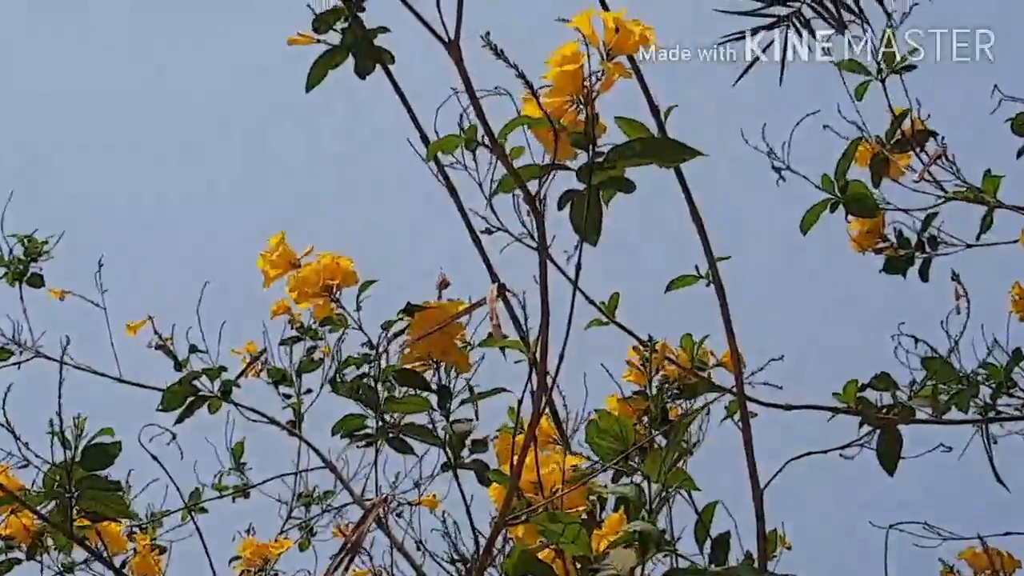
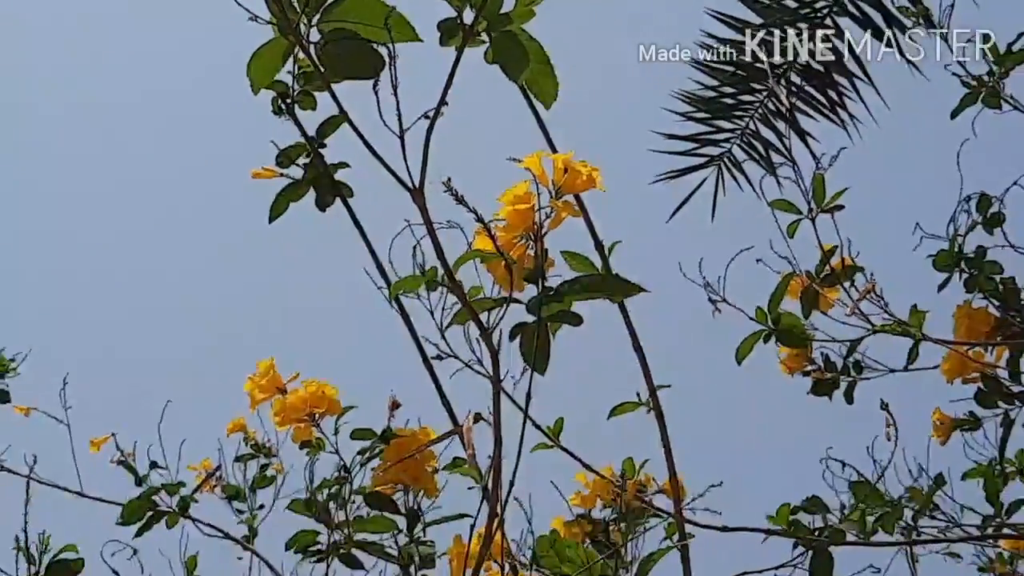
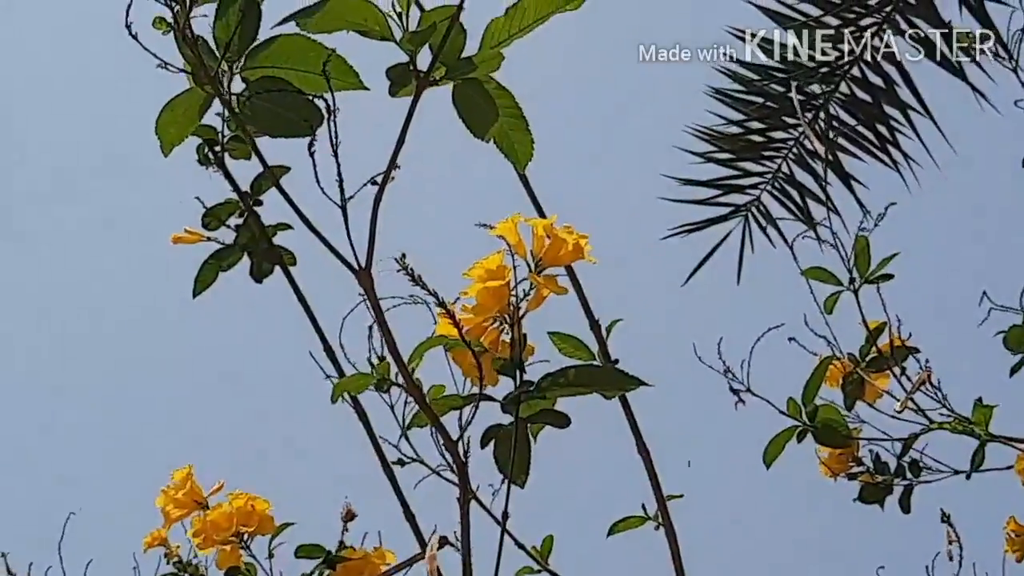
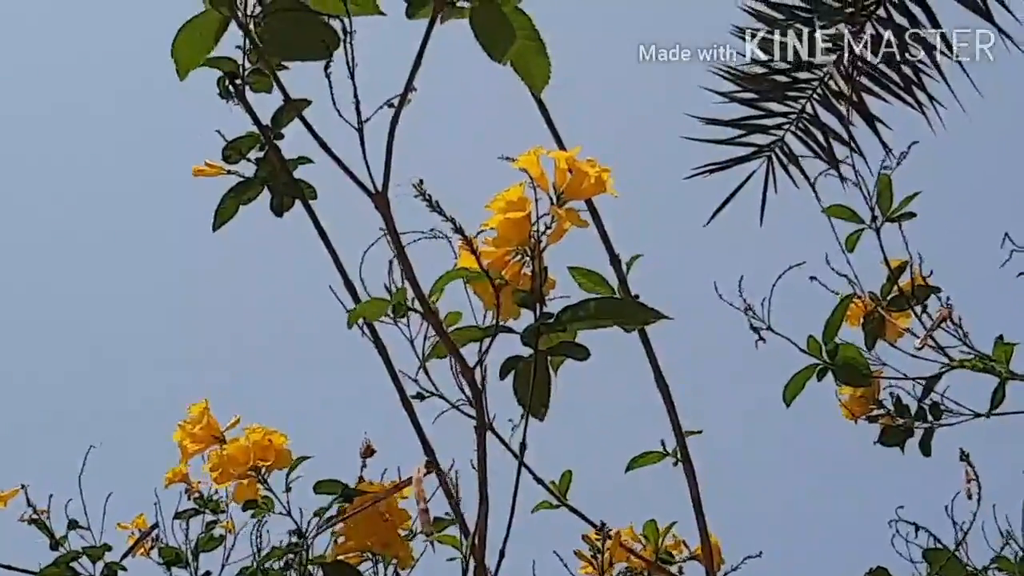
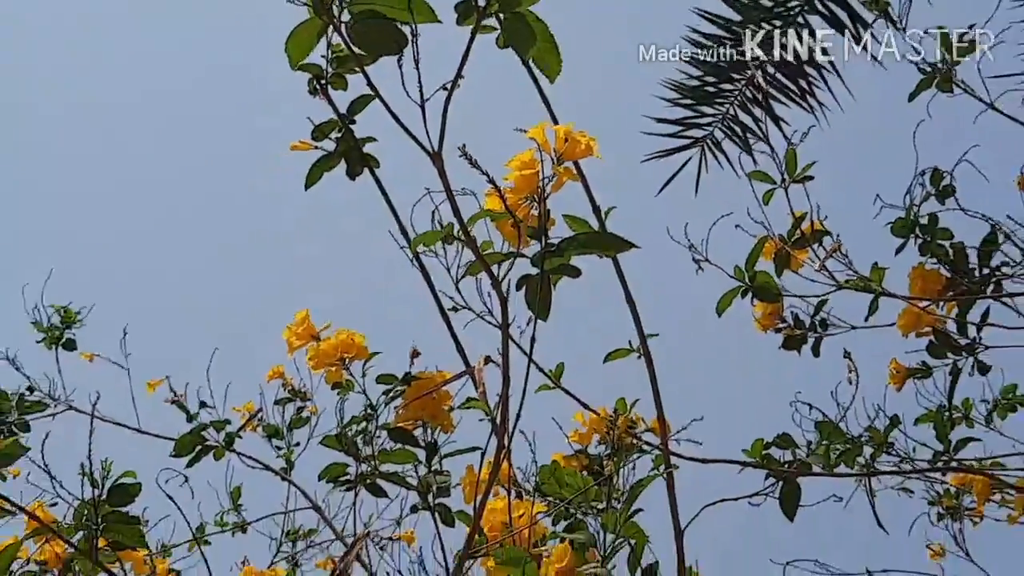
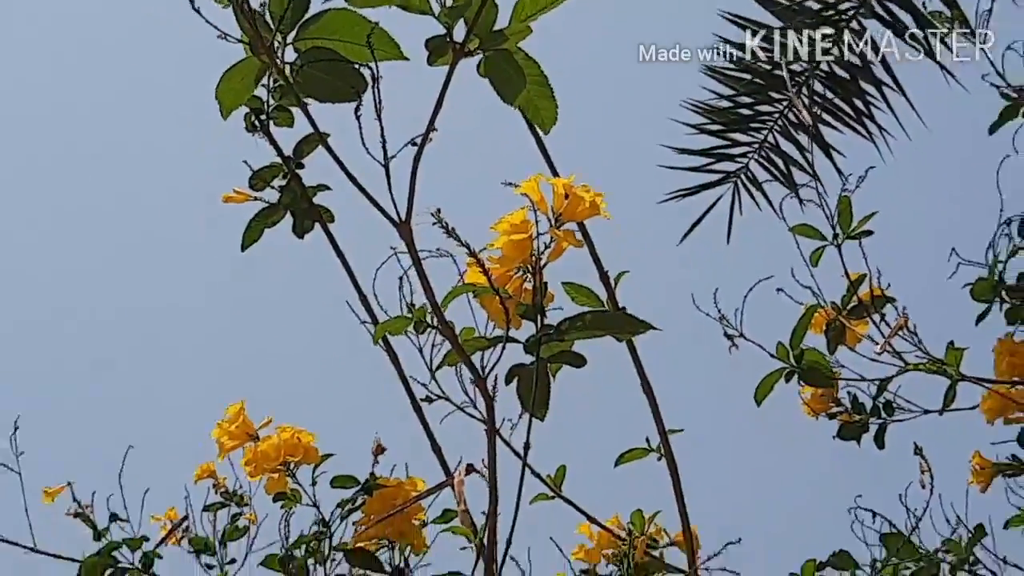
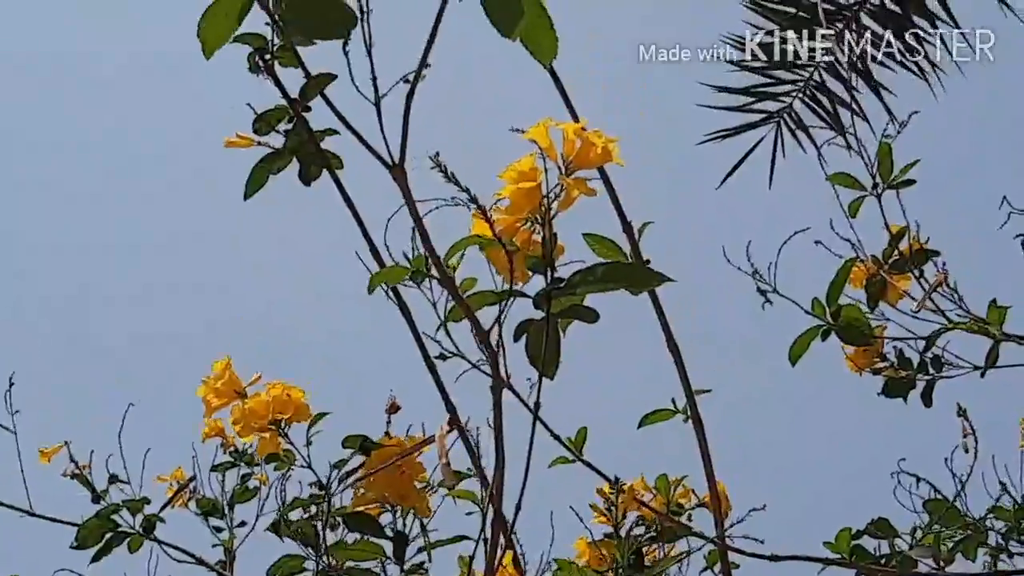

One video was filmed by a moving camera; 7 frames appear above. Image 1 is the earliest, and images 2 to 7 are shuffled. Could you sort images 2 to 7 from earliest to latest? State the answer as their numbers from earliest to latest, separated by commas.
7, 4, 3, 6, 2, 5
